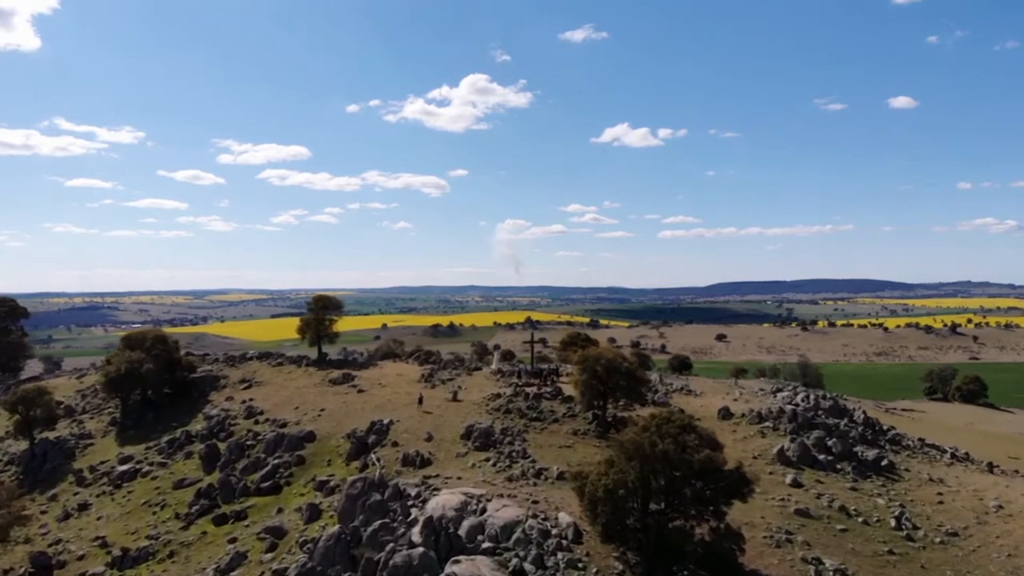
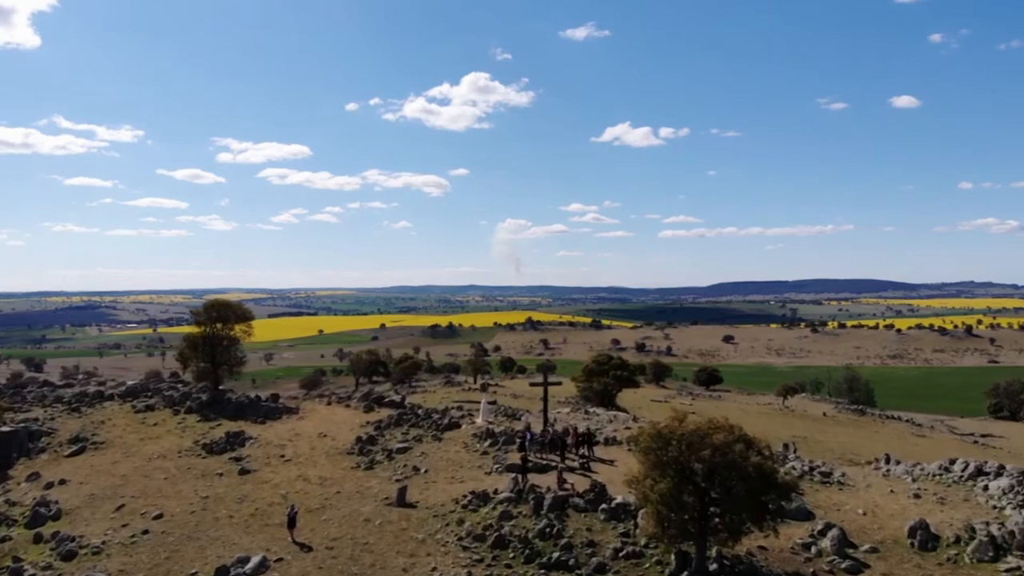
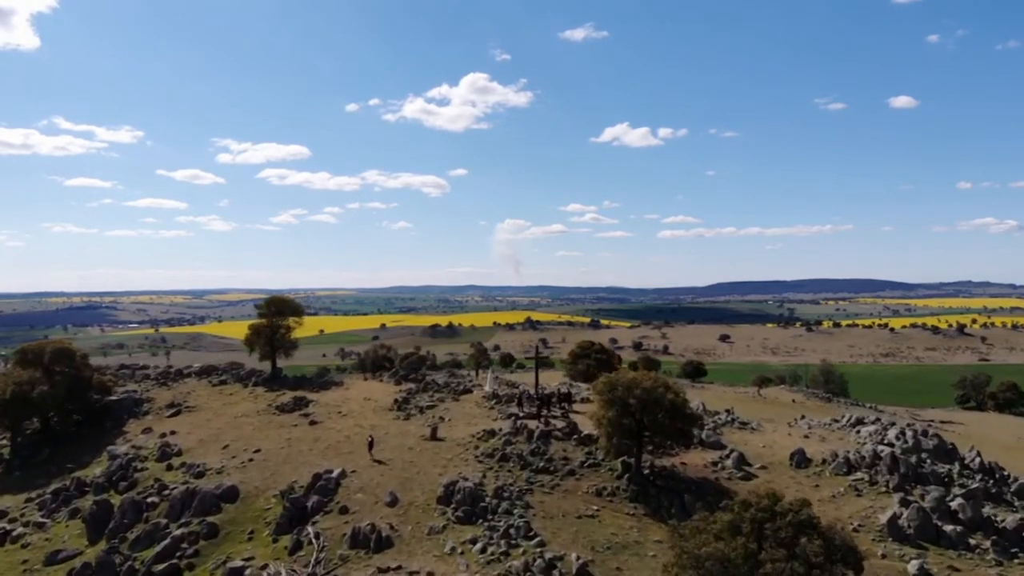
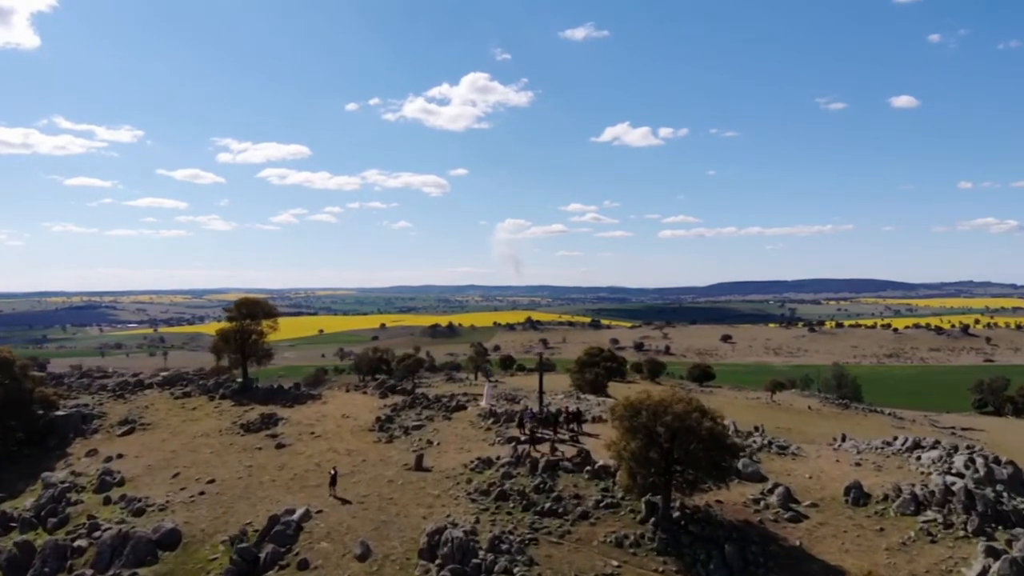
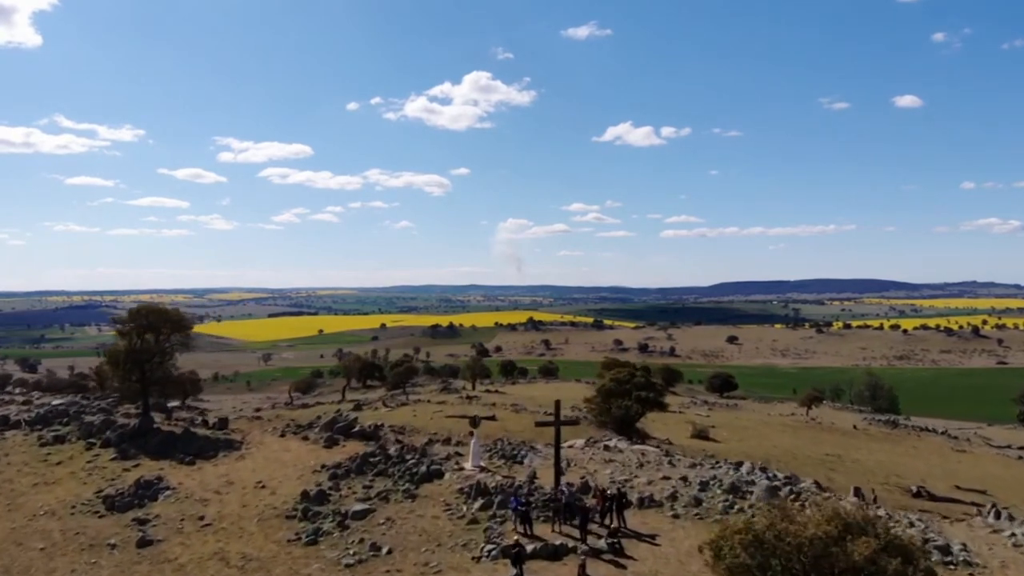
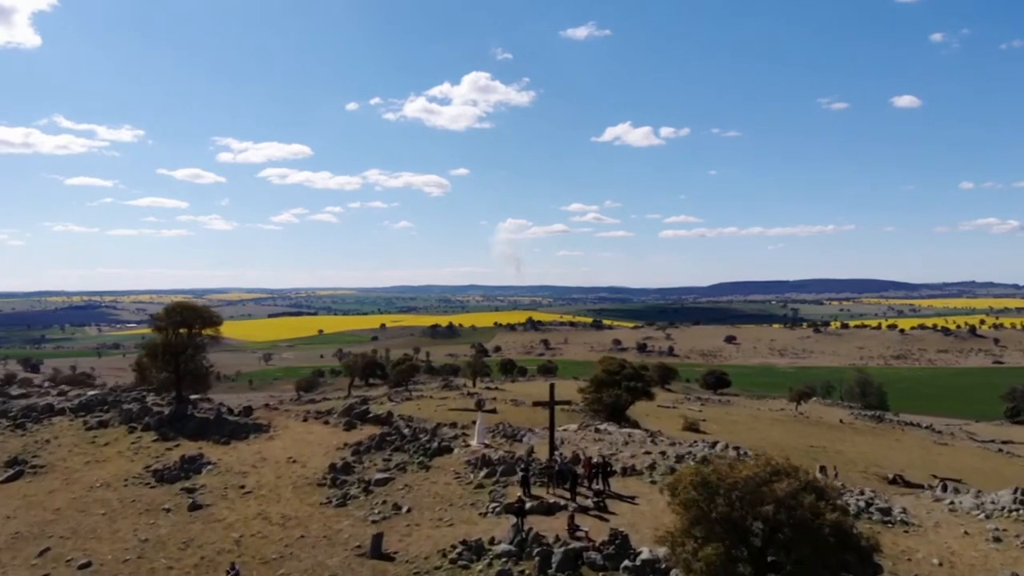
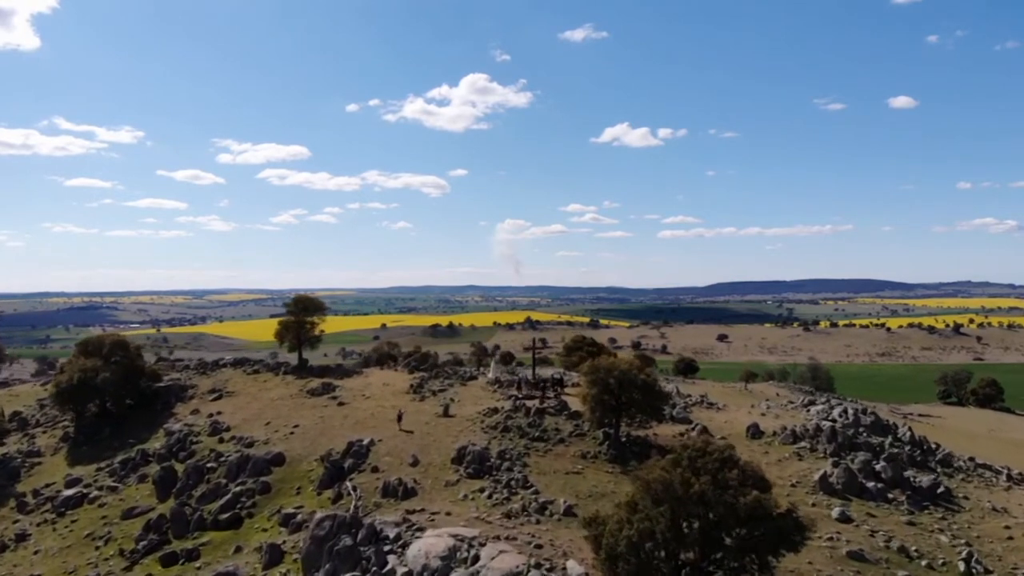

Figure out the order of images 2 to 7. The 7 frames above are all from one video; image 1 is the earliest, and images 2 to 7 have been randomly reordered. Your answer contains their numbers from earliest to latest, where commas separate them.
7, 3, 4, 2, 6, 5
